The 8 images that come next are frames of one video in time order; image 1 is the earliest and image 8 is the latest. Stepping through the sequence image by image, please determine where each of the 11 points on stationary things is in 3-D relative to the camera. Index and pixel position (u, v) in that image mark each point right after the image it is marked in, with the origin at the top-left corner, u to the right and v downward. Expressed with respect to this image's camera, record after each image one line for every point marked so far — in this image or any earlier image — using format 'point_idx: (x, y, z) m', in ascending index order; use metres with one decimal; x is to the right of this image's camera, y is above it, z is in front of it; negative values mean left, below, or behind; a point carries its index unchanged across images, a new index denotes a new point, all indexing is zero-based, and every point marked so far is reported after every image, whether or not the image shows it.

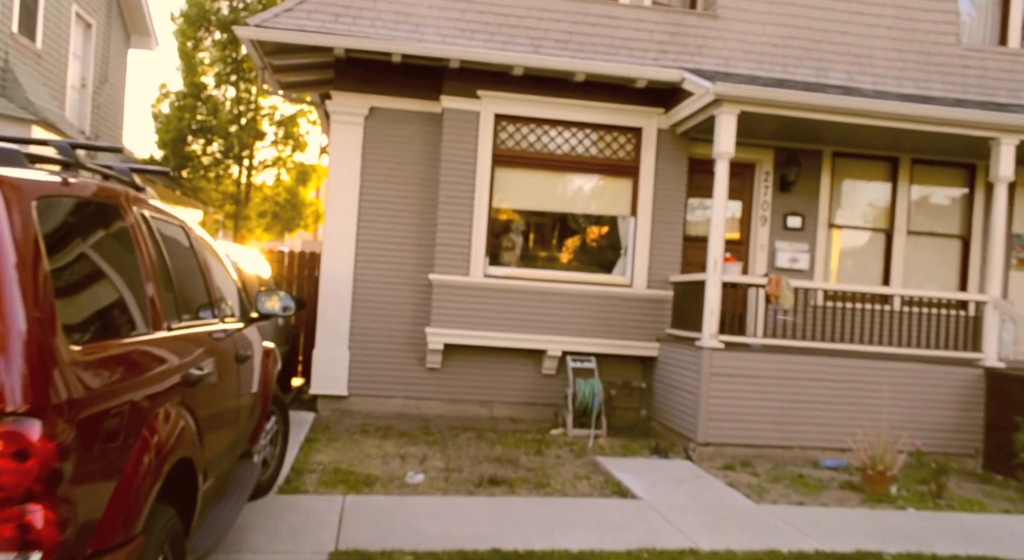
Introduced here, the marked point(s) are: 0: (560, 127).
0: (+0.5, +1.7, +10.2) m
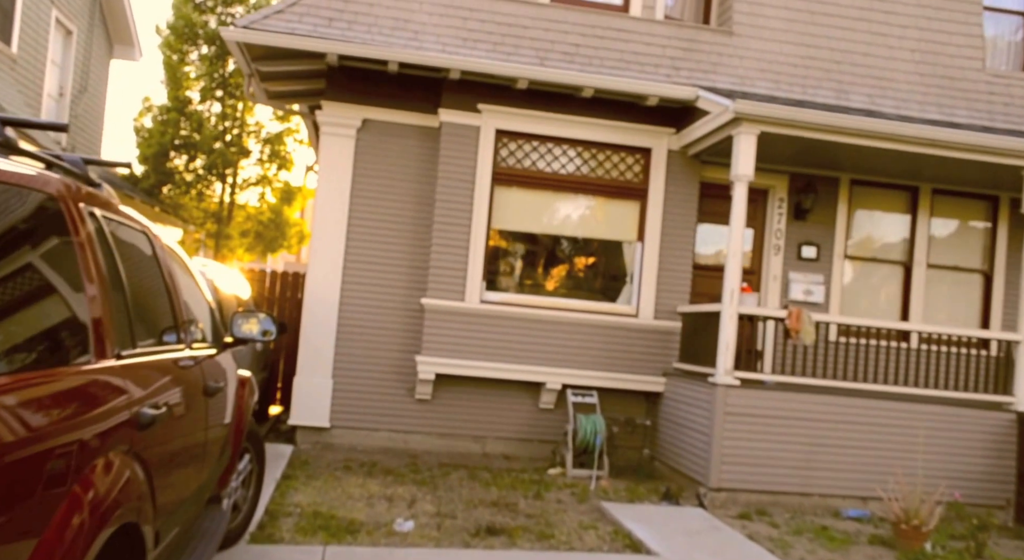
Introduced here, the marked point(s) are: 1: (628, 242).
0: (+0.5, +1.4, +9.6) m
1: (+1.2, +0.4, +9.7) m
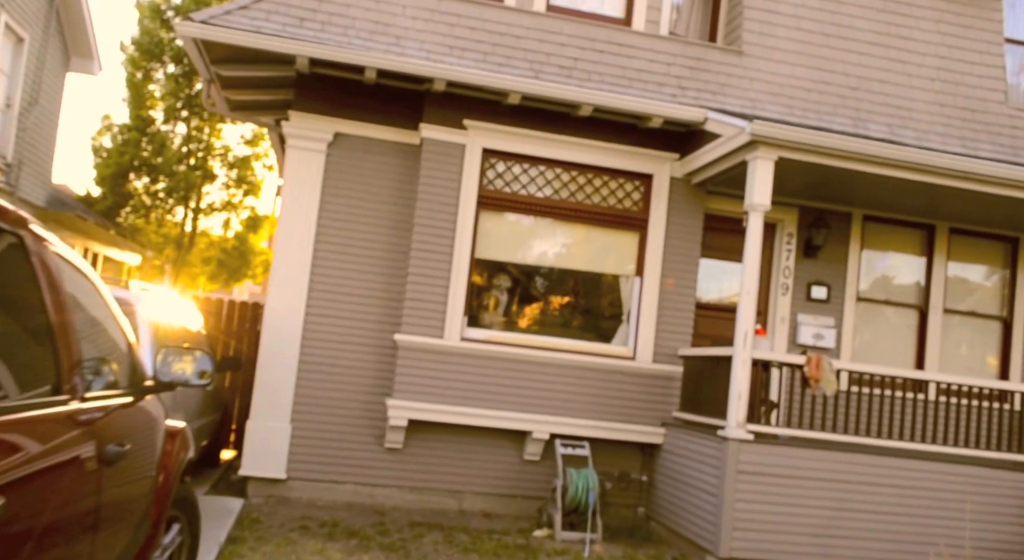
0: (+0.4, +1.0, +8.7) m
1: (+1.1, 0.0, +8.8) m
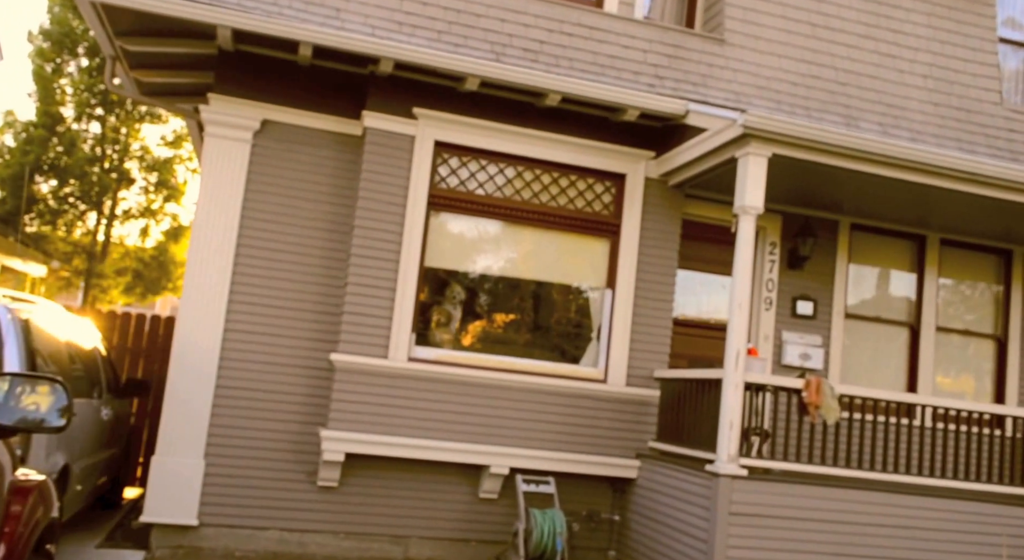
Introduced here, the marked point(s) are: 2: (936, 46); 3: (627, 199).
0: (+0.1, +0.9, +7.7) m
1: (+0.7, -0.1, +7.8) m
2: (+3.9, +2.1, +8.6) m
3: (+1.0, +0.7, +7.8) m
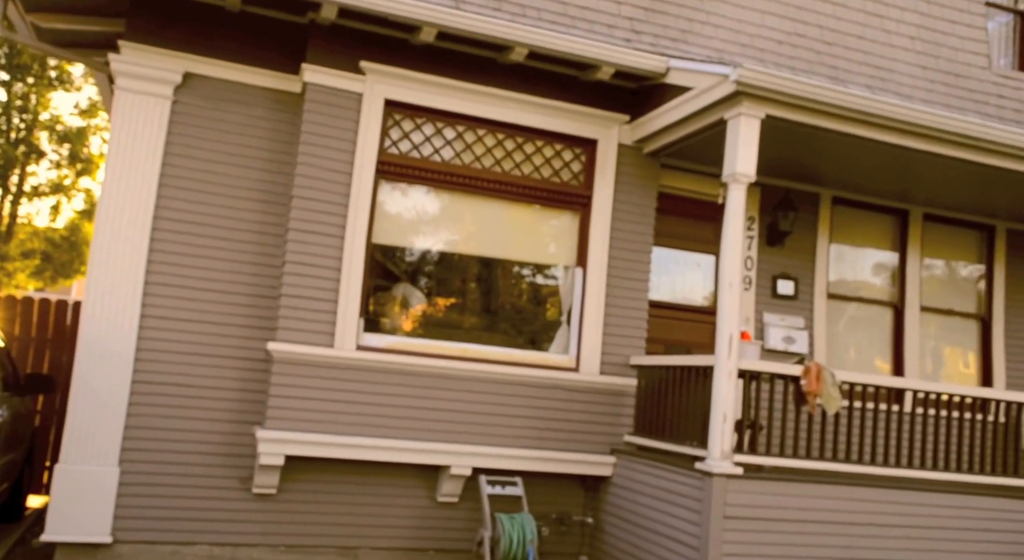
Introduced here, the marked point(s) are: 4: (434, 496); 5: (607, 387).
0: (-0.2, +1.1, +6.8) m
1: (+0.4, +0.1, +7.0) m
2: (+3.5, +2.3, +8.0) m
3: (+0.6, +0.8, +7.0) m
4: (-0.5, -1.5, +6.6) m
5: (+0.7, -0.8, +6.9) m
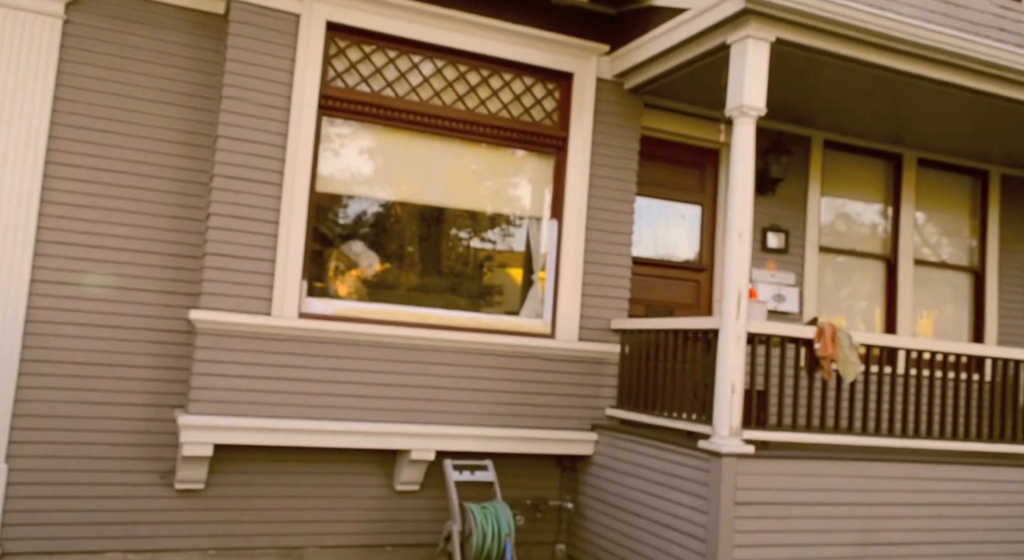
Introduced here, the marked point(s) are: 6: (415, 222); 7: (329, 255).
0: (-0.5, +1.4, +5.9) m
1: (+0.1, +0.4, +6.1) m
2: (+3.1, +2.7, +7.2) m
3: (+0.4, +1.1, +6.1) m
4: (-0.7, -1.3, +5.8) m
5: (+0.5, -0.5, +6.1) m
6: (-0.6, +0.4, +5.9) m
7: (-1.1, +0.2, +5.6) m
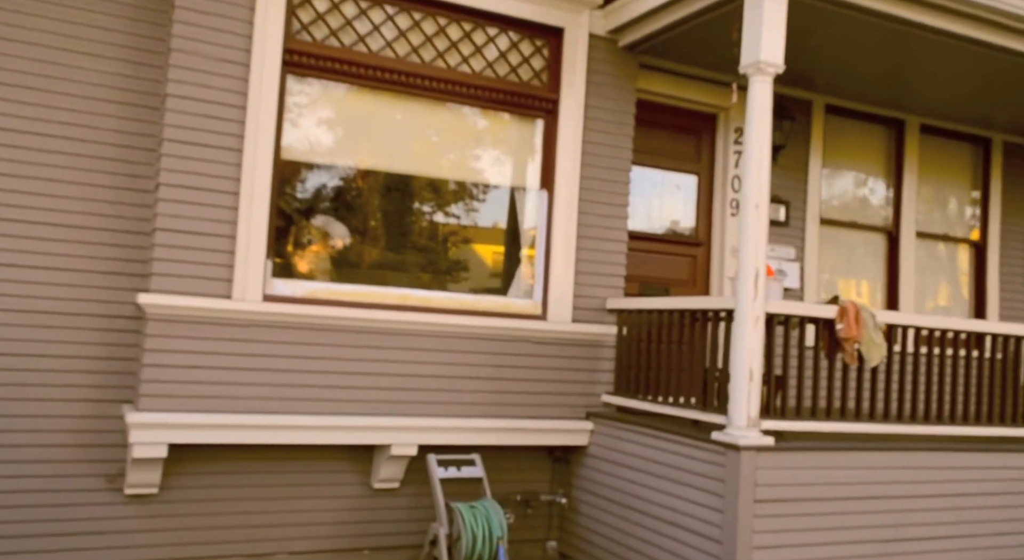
0: (-0.5, +1.5, +5.3) m
1: (+0.1, +0.5, +5.6) m
2: (+3.0, +2.9, +6.8) m
3: (+0.3, +1.3, +5.6) m
4: (-0.8, -1.1, +5.2) m
5: (+0.4, -0.3, +5.6) m
6: (-0.7, +0.5, +5.3) m
7: (-1.2, +0.3, +5.0) m
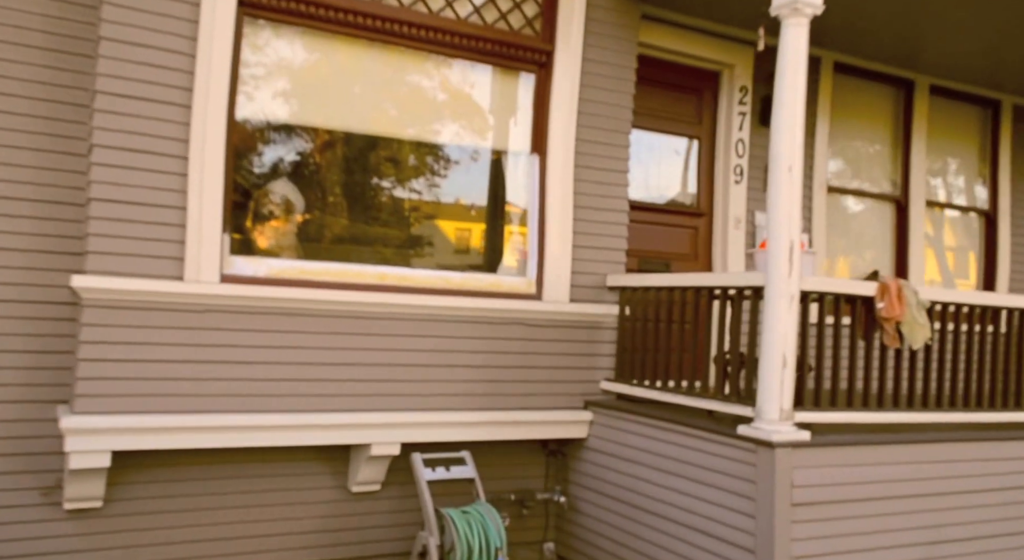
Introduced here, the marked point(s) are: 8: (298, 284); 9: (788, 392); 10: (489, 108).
0: (-0.6, +1.6, +4.6) m
1: (0.0, +0.7, +5.0) m
2: (+2.9, +3.1, +6.2) m
3: (+0.3, +1.4, +5.0) m
4: (-0.8, -1.0, +4.6) m
5: (+0.4, -0.2, +5.0) m
6: (-0.7, +0.6, +4.6) m
7: (-1.2, +0.4, +4.4) m
8: (-1.0, 0.0, +4.4) m
9: (+1.2, -0.5, +3.9) m
10: (+0.1, +1.0, +5.0) m
